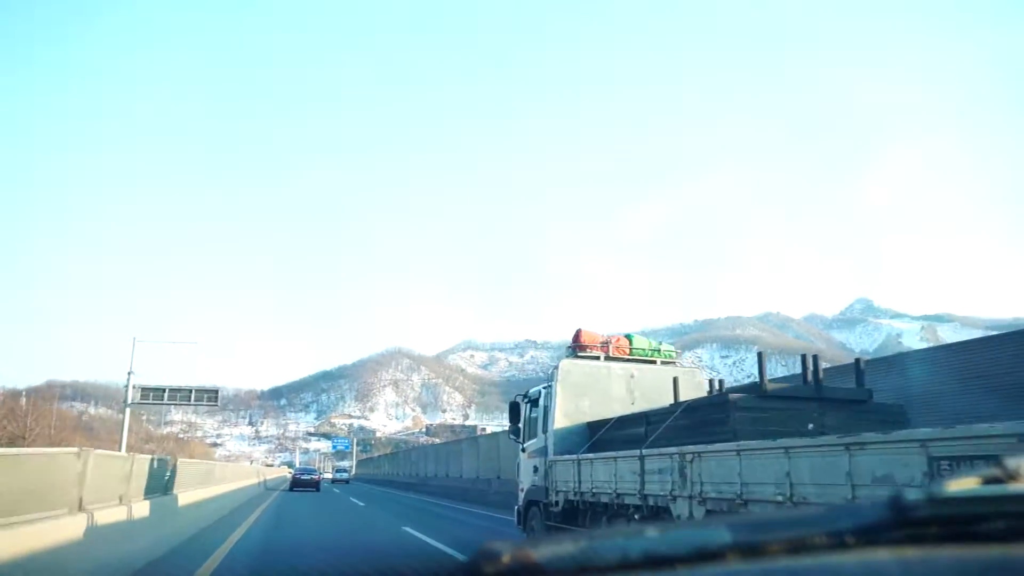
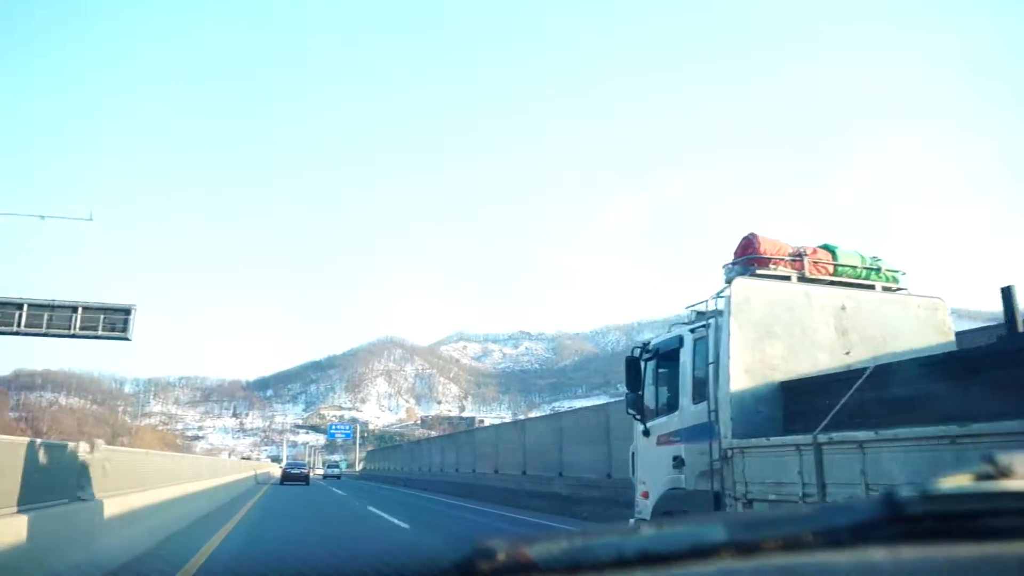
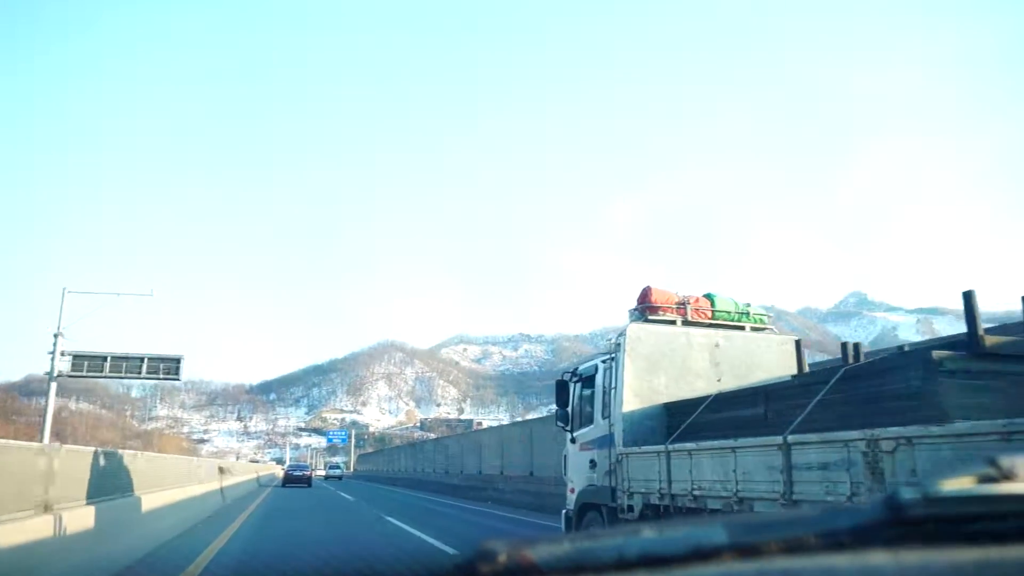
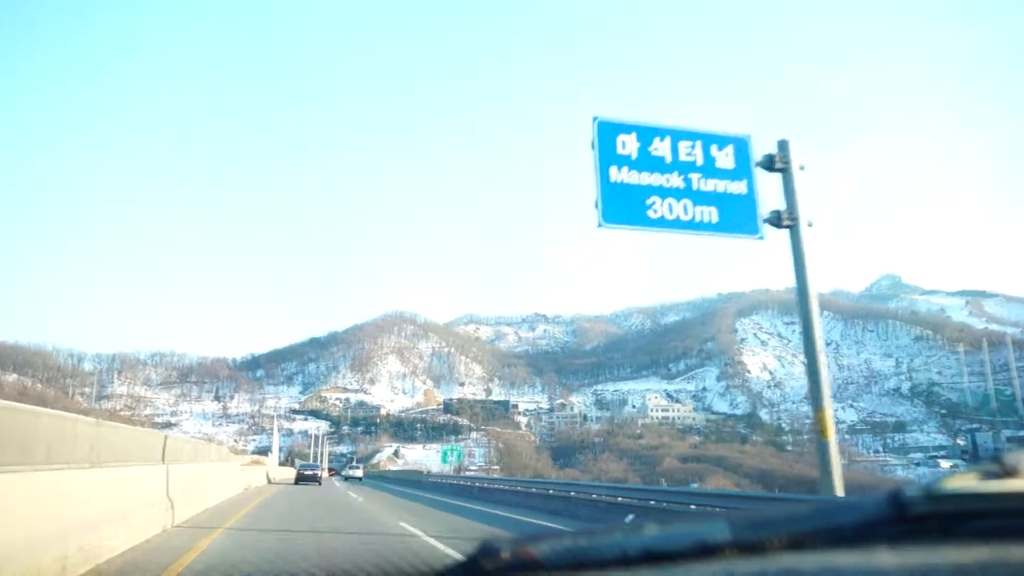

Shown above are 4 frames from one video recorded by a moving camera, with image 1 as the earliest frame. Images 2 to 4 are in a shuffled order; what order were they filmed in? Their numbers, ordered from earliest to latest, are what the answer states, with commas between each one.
3, 2, 4
